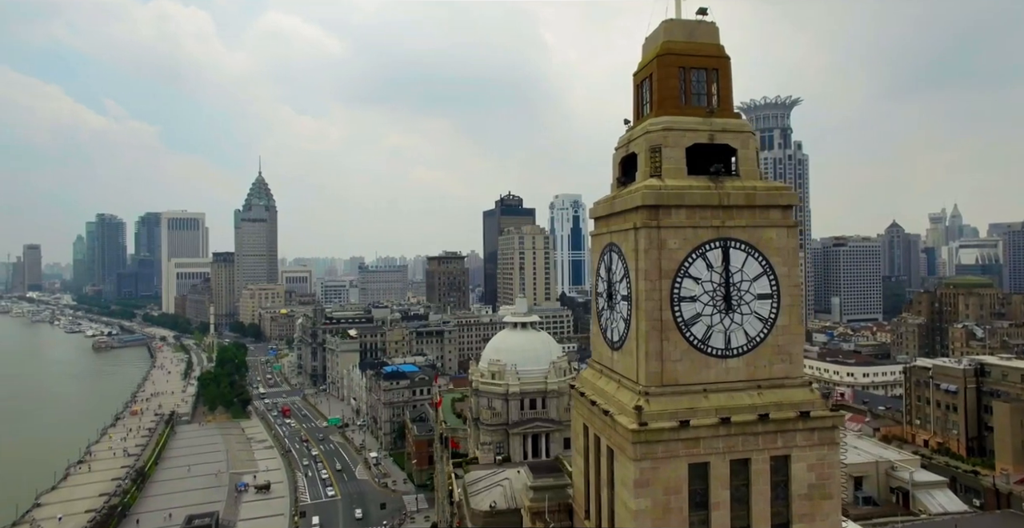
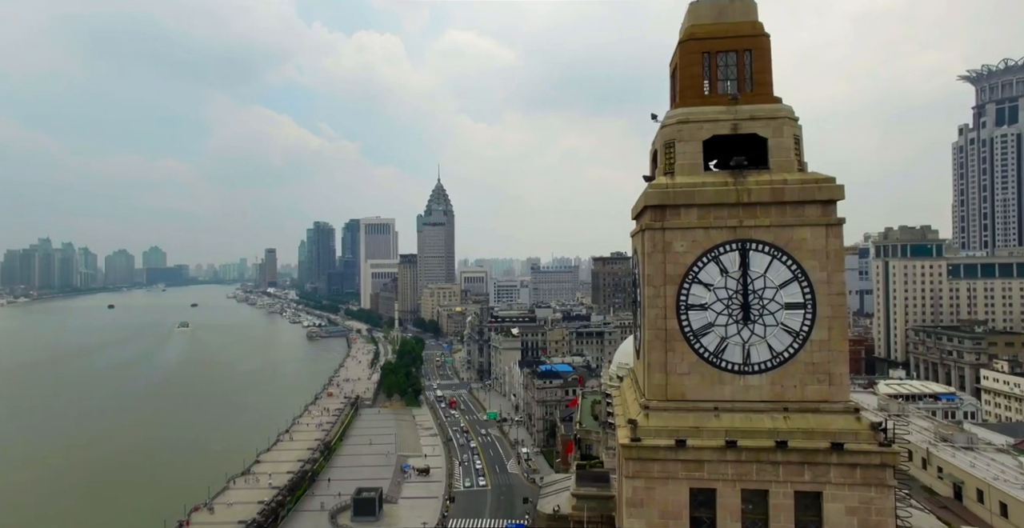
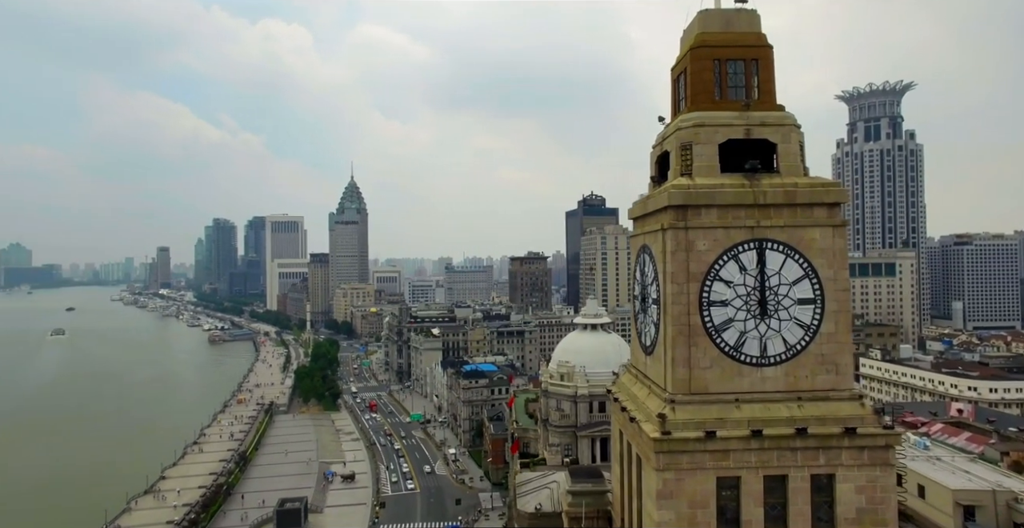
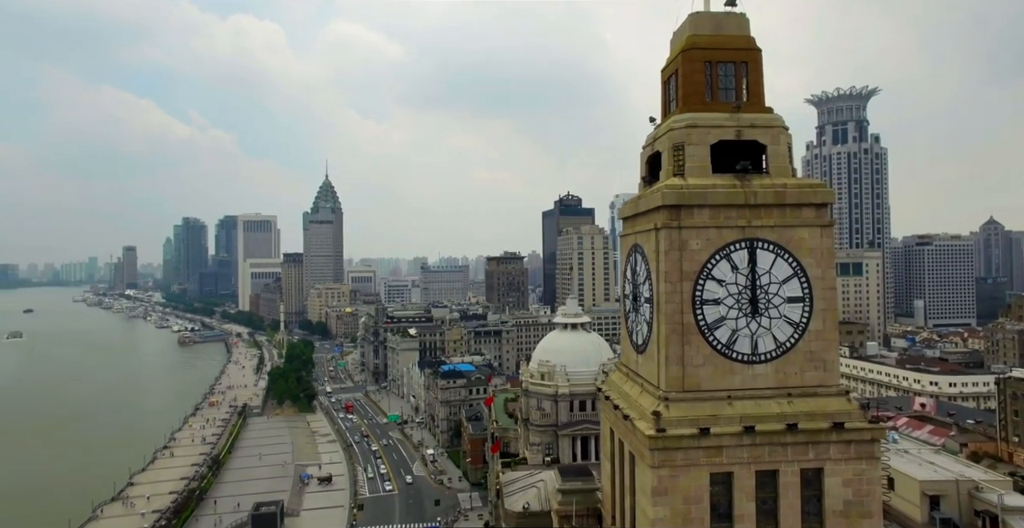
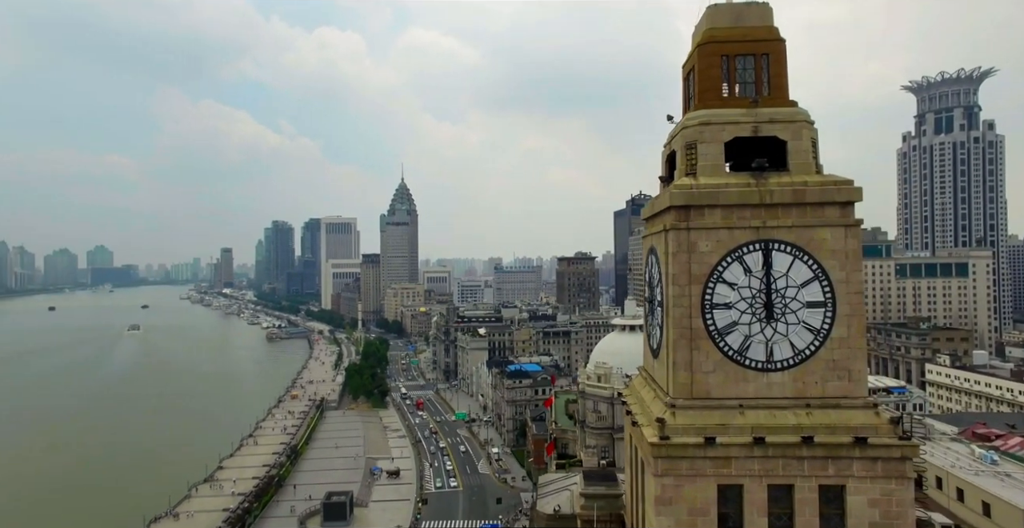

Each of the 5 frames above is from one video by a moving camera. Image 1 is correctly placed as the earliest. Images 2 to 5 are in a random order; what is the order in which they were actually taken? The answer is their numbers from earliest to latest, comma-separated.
4, 3, 5, 2
